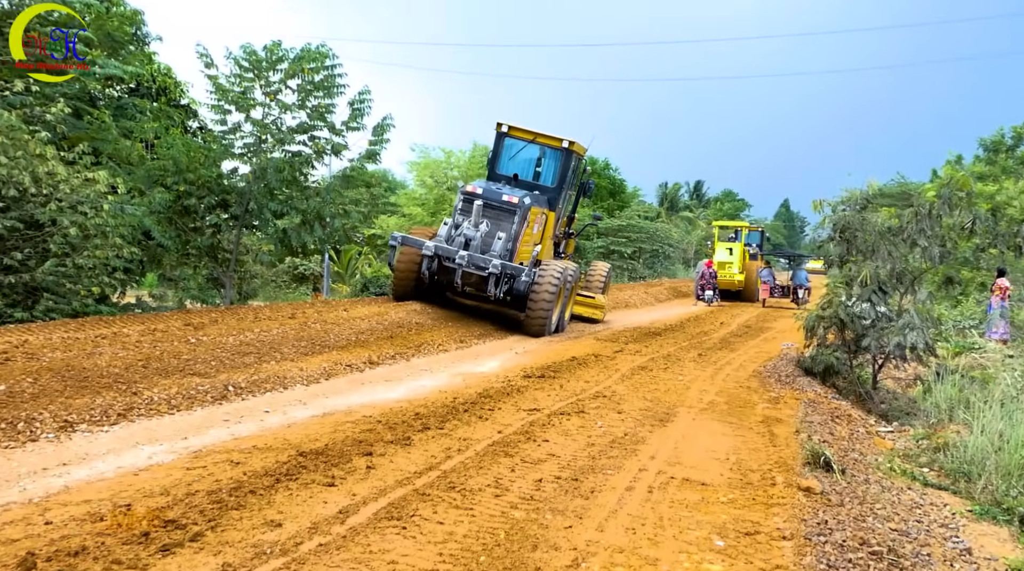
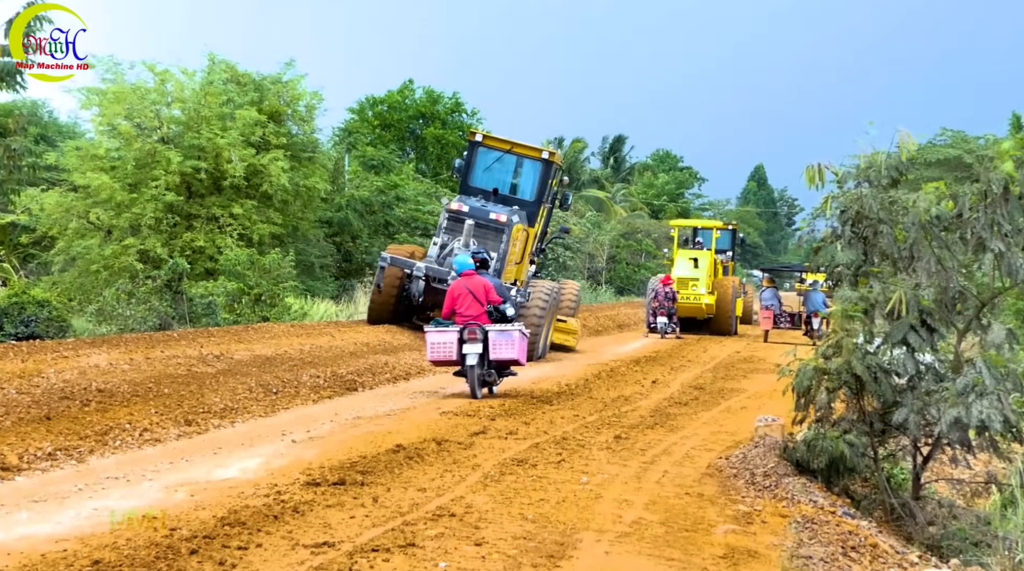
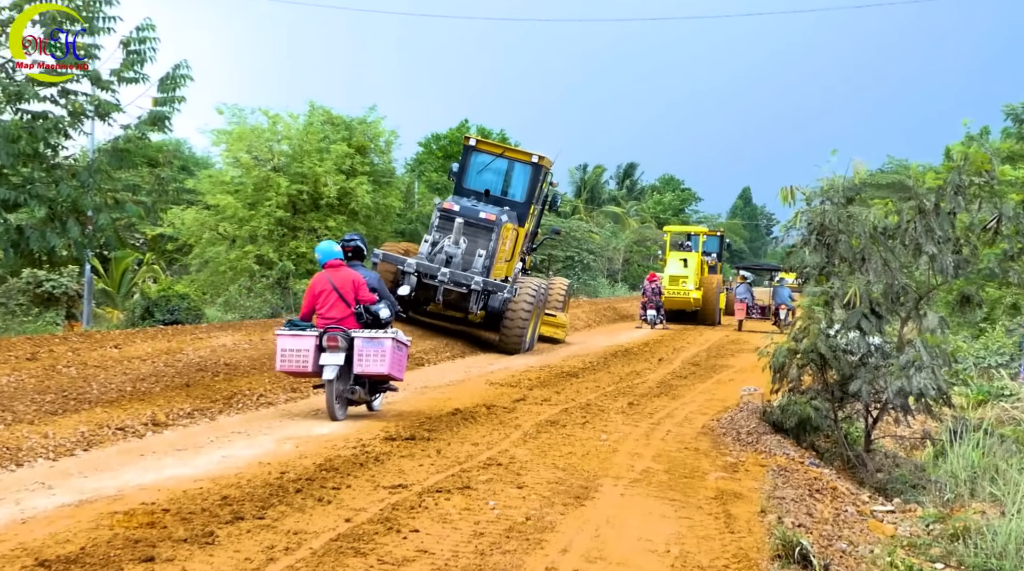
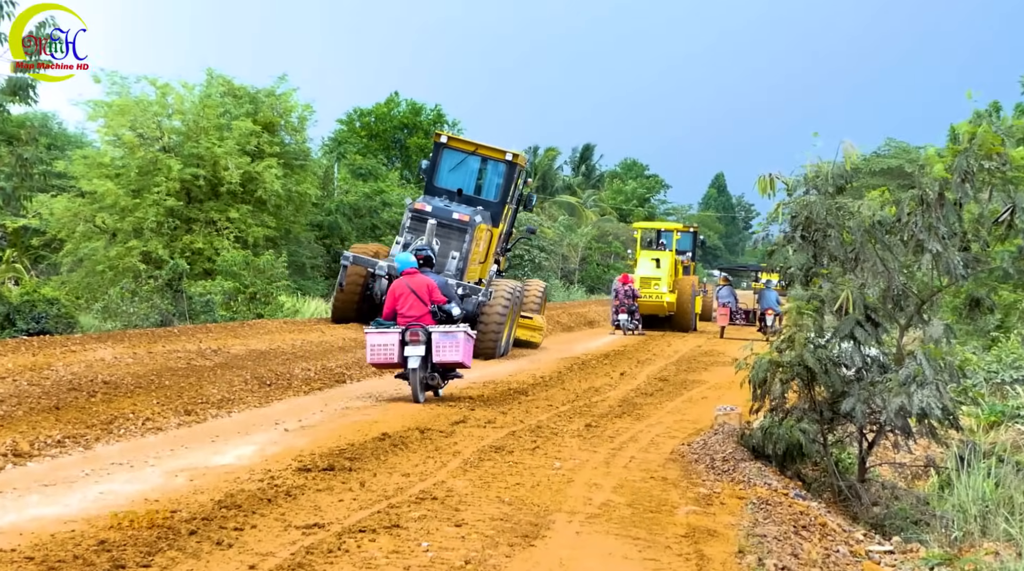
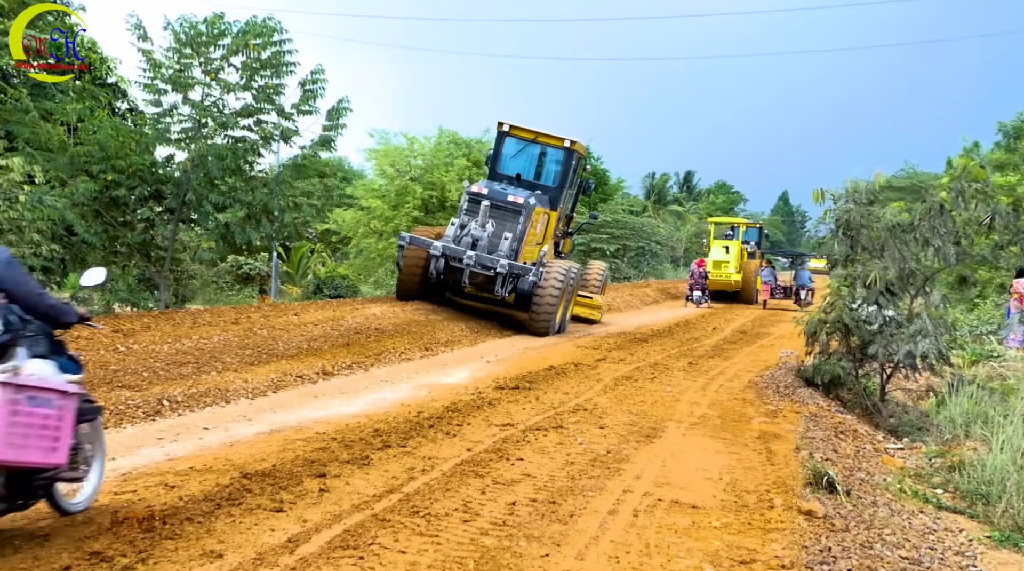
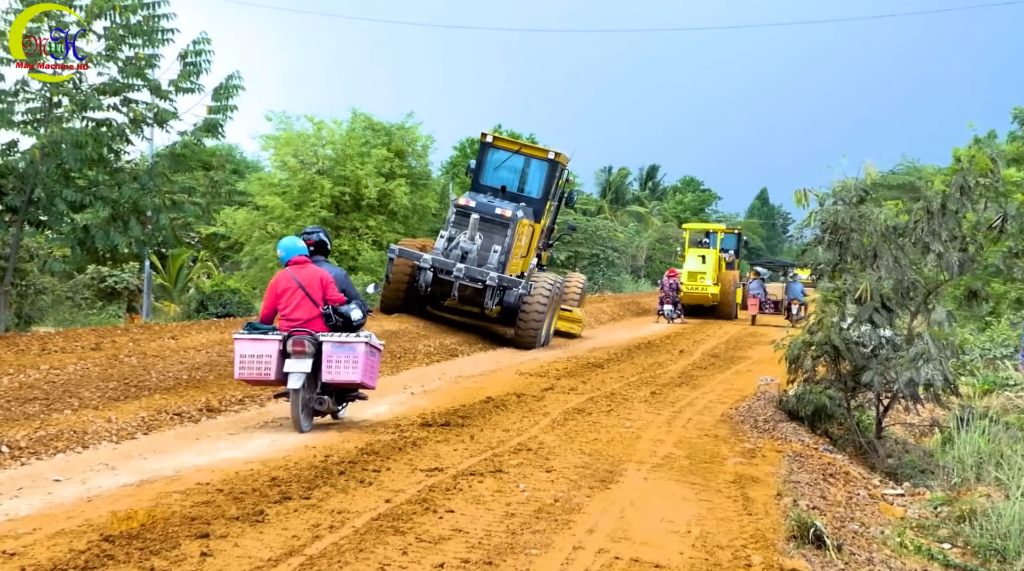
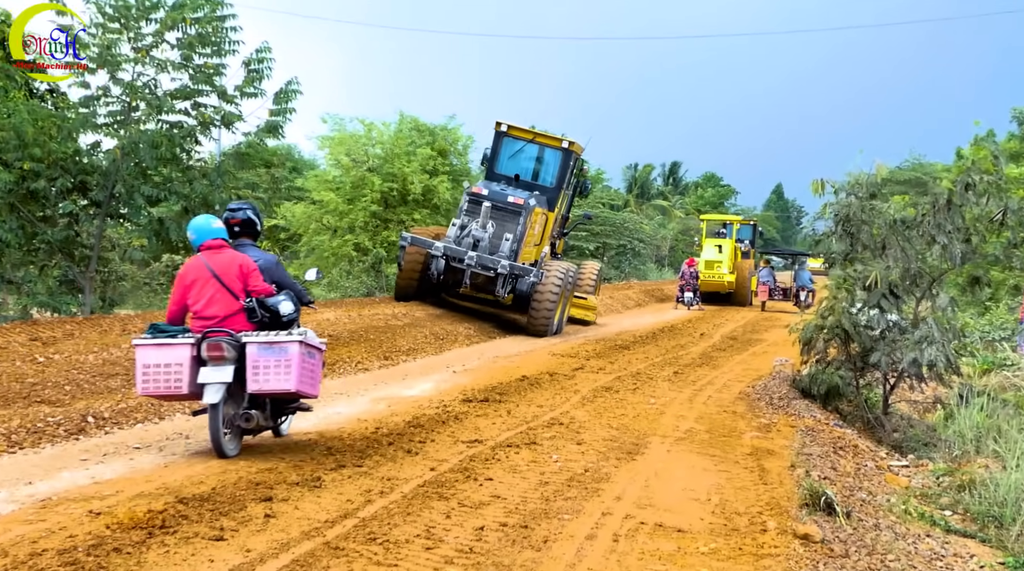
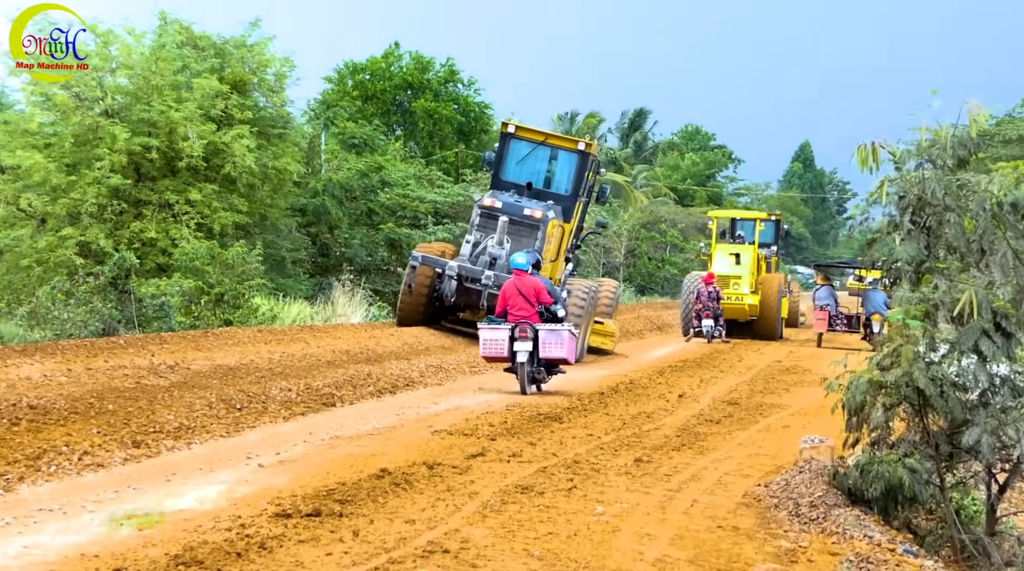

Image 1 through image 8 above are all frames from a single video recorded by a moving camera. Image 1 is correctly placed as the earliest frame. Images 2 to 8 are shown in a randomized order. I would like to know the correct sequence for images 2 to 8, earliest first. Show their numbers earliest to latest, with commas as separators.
5, 7, 6, 3, 4, 2, 8
